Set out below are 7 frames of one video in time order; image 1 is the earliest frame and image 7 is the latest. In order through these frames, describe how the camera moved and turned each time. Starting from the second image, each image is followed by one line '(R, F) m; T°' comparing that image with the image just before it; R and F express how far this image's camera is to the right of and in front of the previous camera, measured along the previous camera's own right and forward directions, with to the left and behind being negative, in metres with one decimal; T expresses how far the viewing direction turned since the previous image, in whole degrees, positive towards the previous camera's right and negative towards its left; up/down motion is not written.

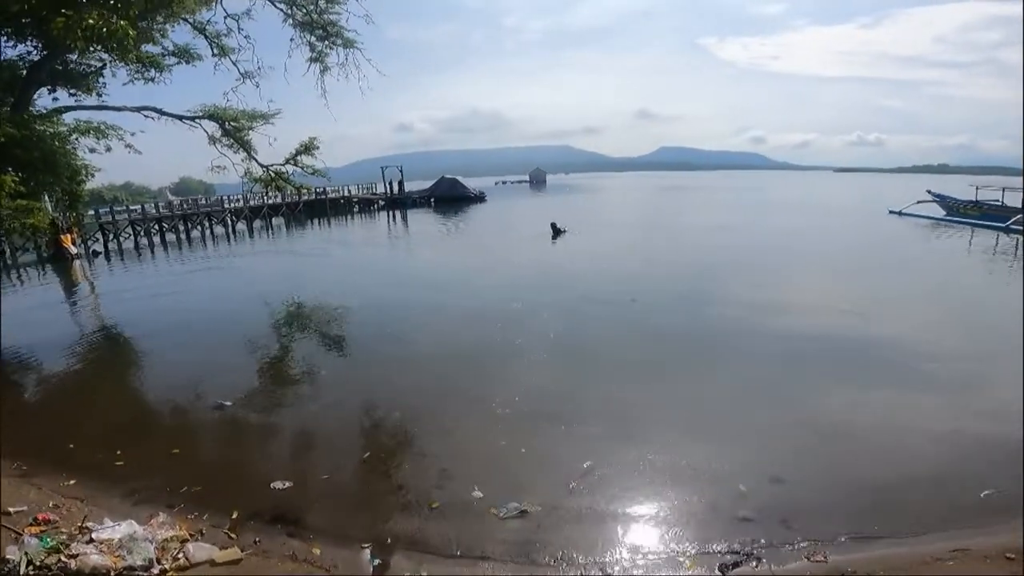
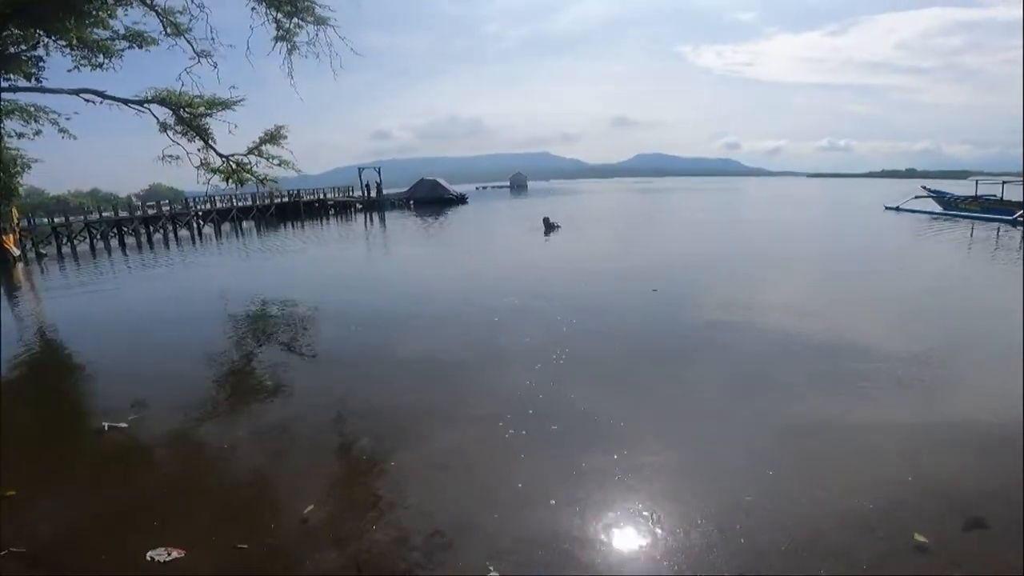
(-0.2, +1.1) m; +2°
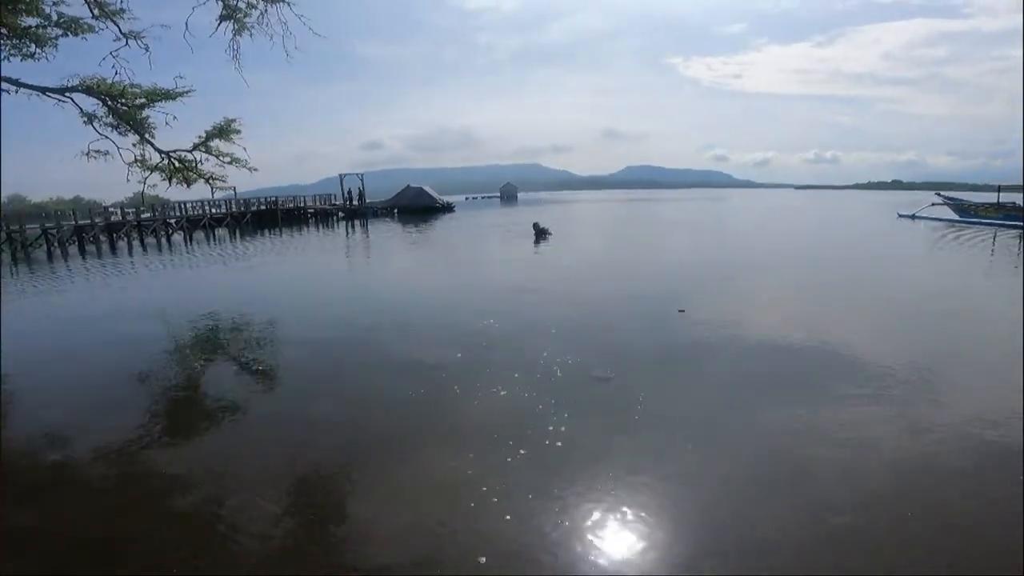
(+0.1, +1.4) m; +1°
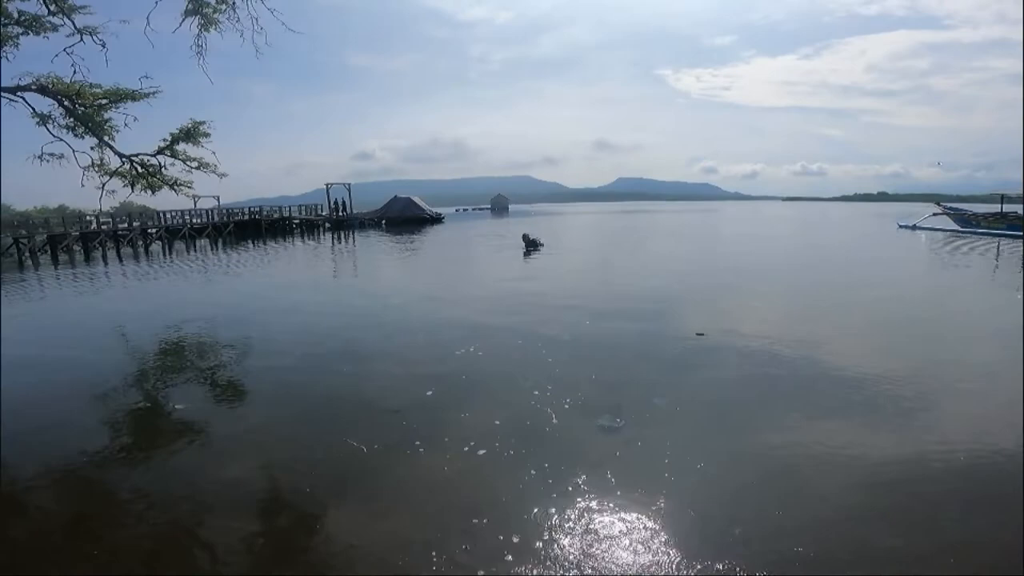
(+0.1, +0.7) m; +1°
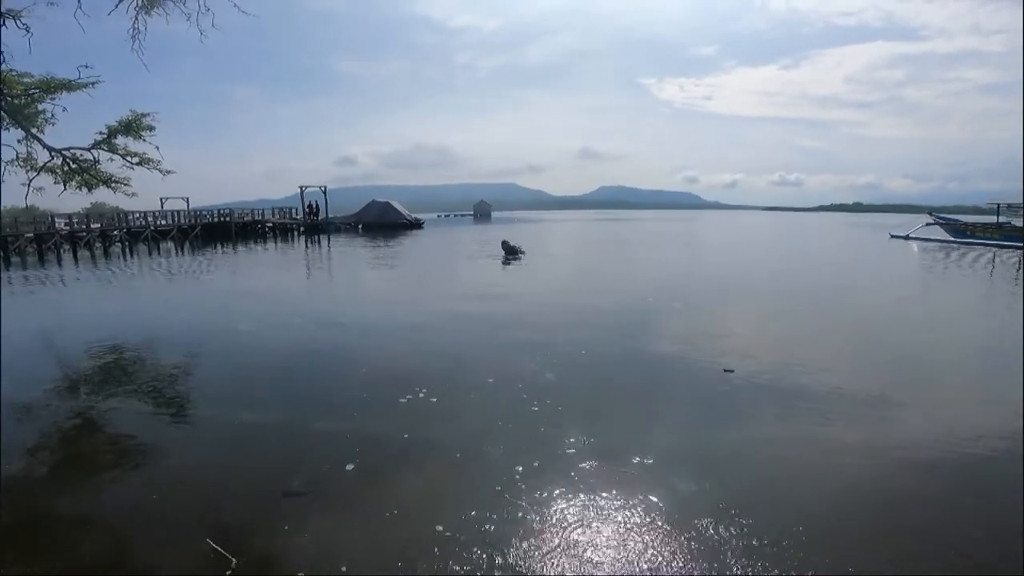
(+0.1, +0.8) m; +2°
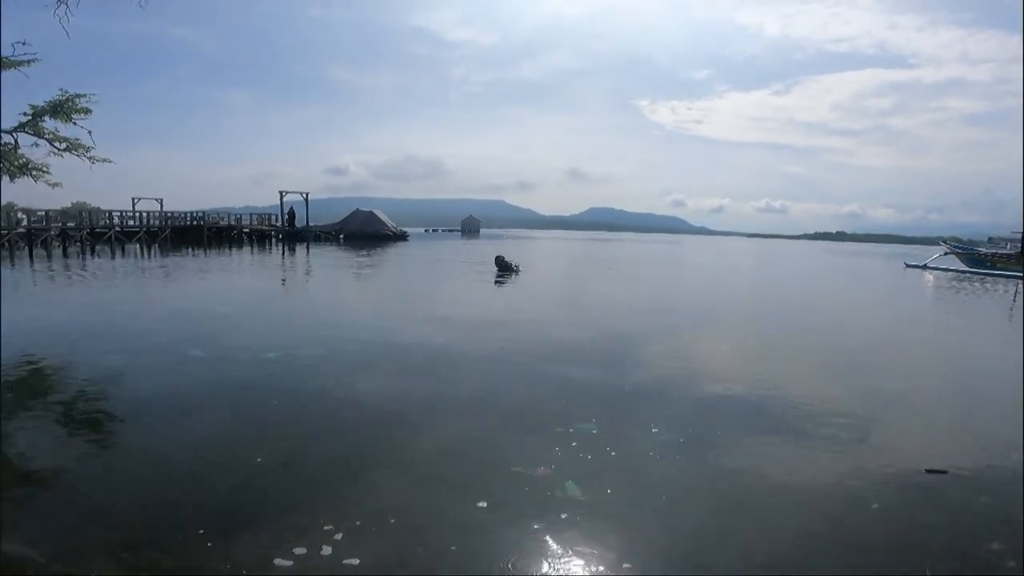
(-0.1, +1.2) m; +1°
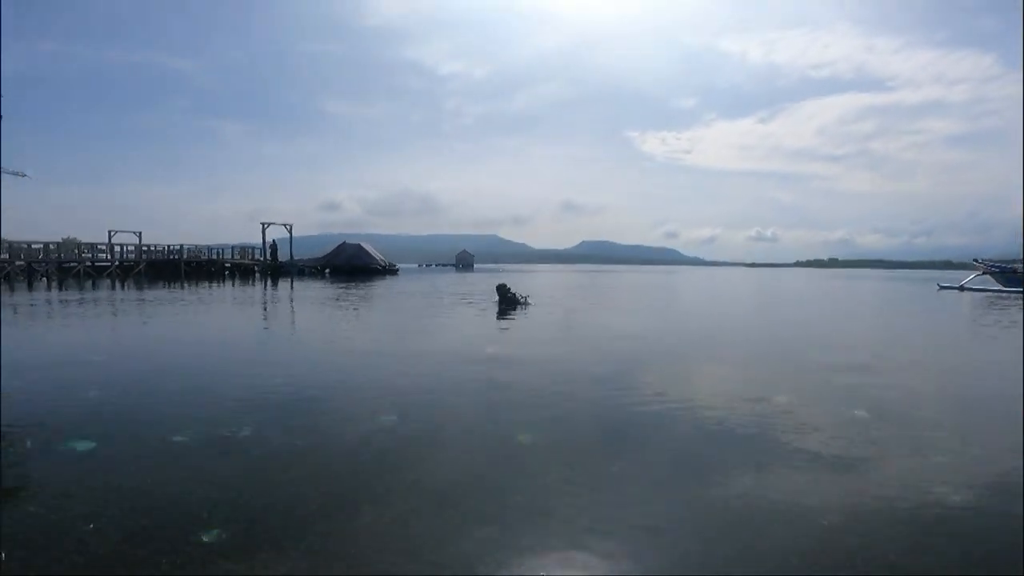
(-0.1, +1.4) m; +1°
